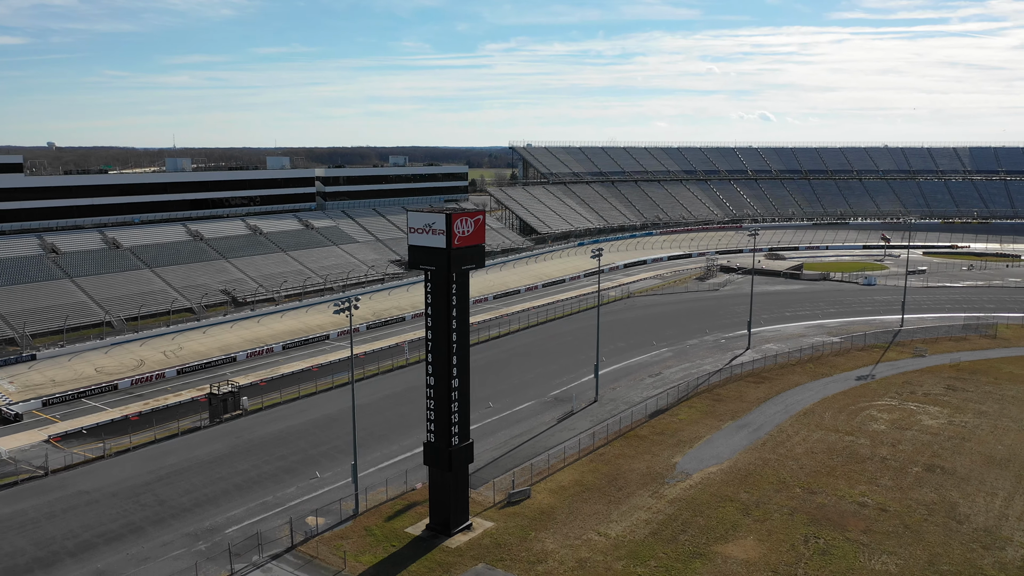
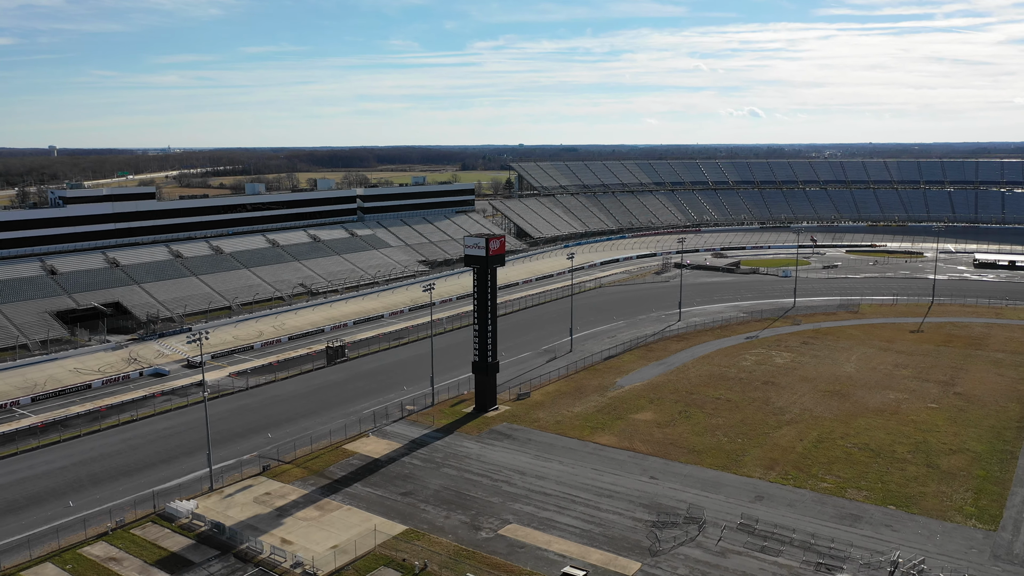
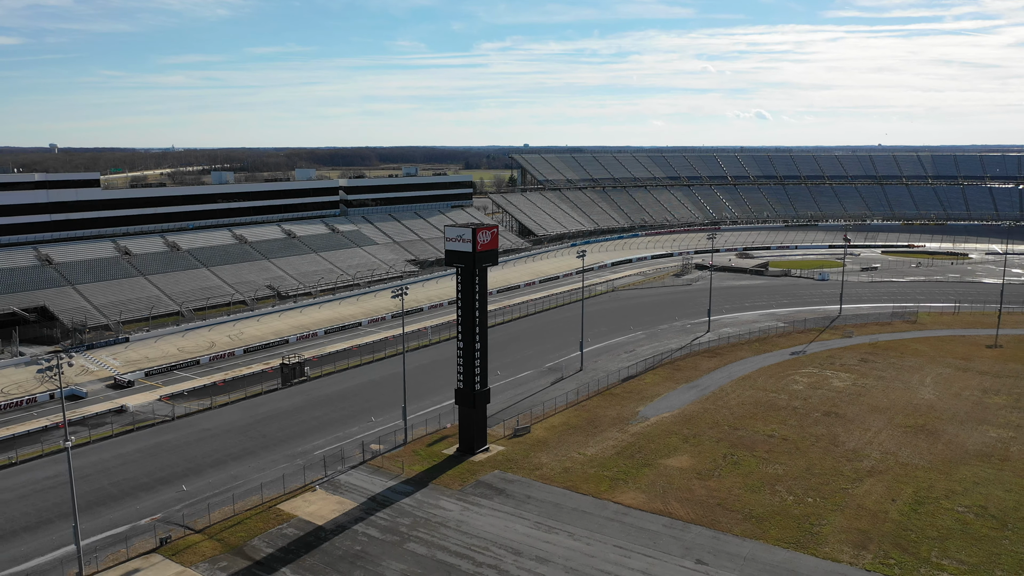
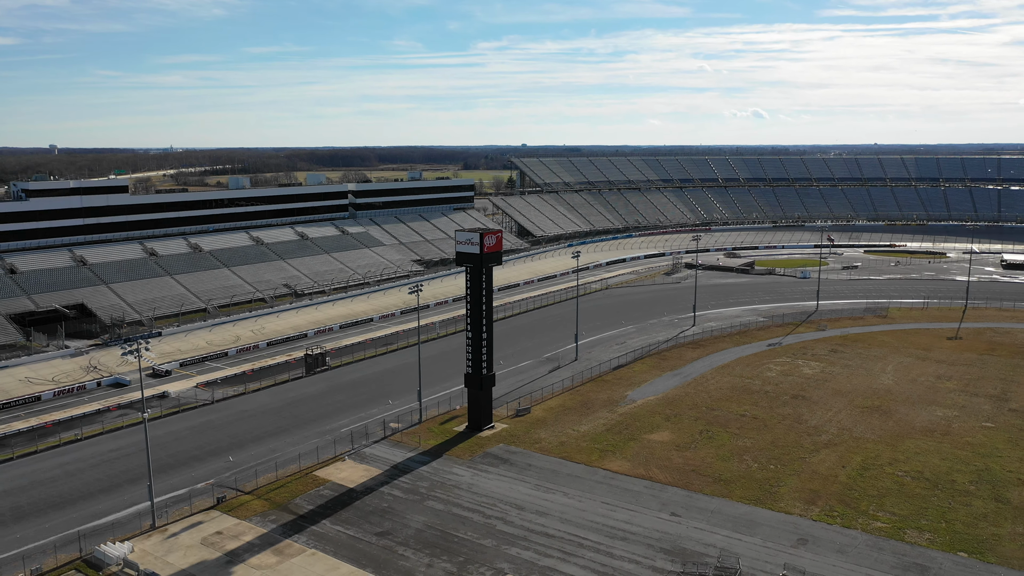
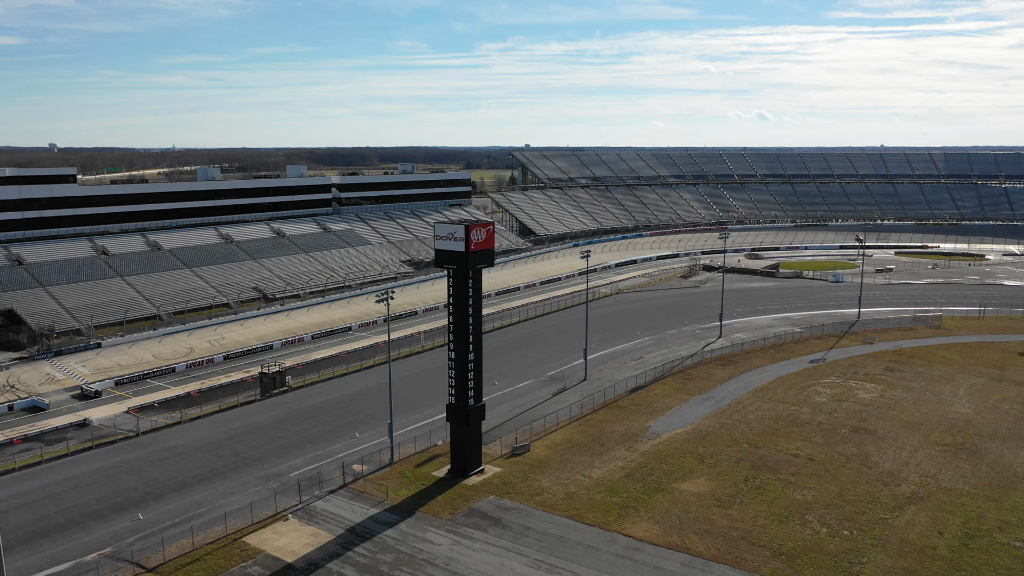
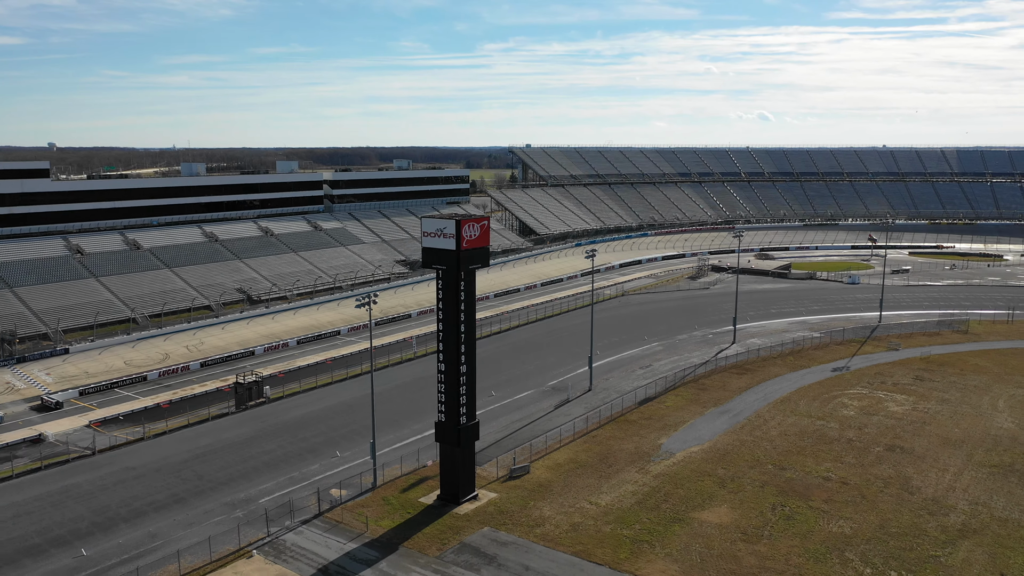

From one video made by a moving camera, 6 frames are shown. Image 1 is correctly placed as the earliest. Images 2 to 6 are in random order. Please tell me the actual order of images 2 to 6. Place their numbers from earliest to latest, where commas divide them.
6, 5, 3, 4, 2
